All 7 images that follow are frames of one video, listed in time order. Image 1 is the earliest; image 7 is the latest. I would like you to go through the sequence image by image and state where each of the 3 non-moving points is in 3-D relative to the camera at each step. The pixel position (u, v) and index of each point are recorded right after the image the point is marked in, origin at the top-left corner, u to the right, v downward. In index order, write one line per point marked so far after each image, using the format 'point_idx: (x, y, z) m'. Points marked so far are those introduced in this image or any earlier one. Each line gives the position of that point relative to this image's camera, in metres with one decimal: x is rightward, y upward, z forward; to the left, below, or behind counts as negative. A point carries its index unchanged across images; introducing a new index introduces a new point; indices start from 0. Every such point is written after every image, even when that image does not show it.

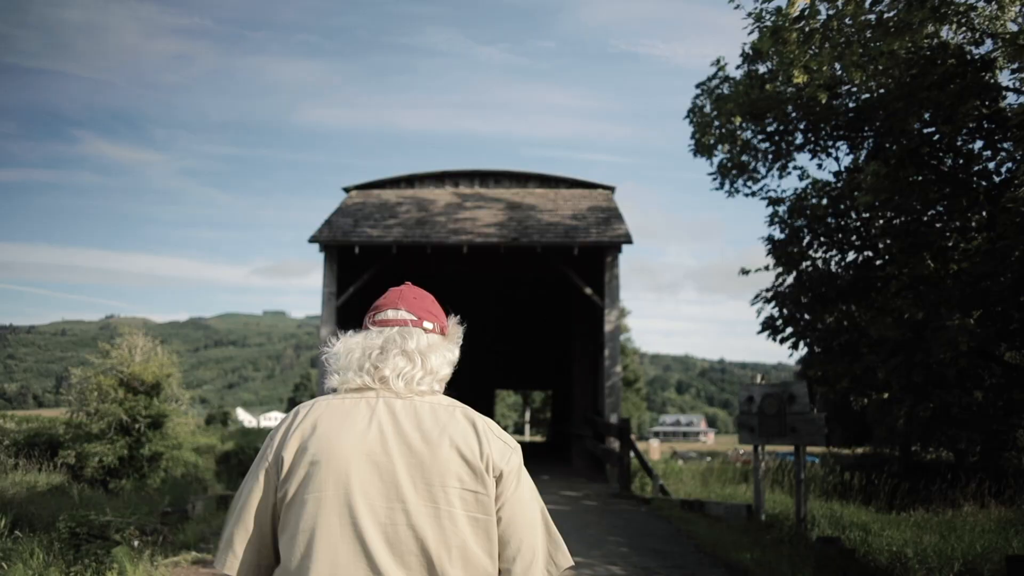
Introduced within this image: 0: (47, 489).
0: (-5.1, -2.2, +9.9) m
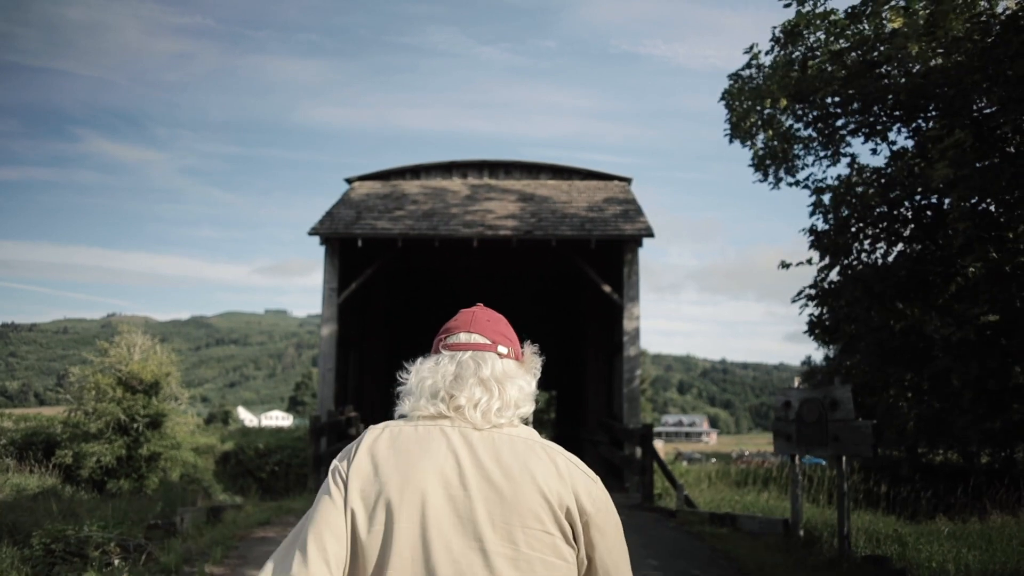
0: (-5.0, -2.2, +9.5) m
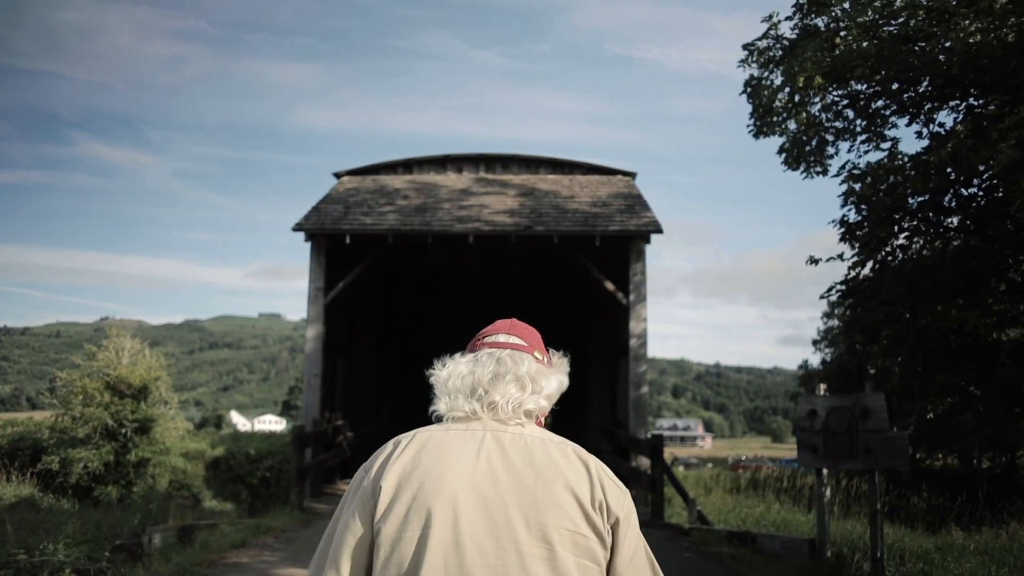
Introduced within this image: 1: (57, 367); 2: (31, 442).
0: (-5.1, -2.2, +9.1) m
1: (-9.1, -1.6, +17.6) m
2: (-9.8, -3.1, +18.1) m
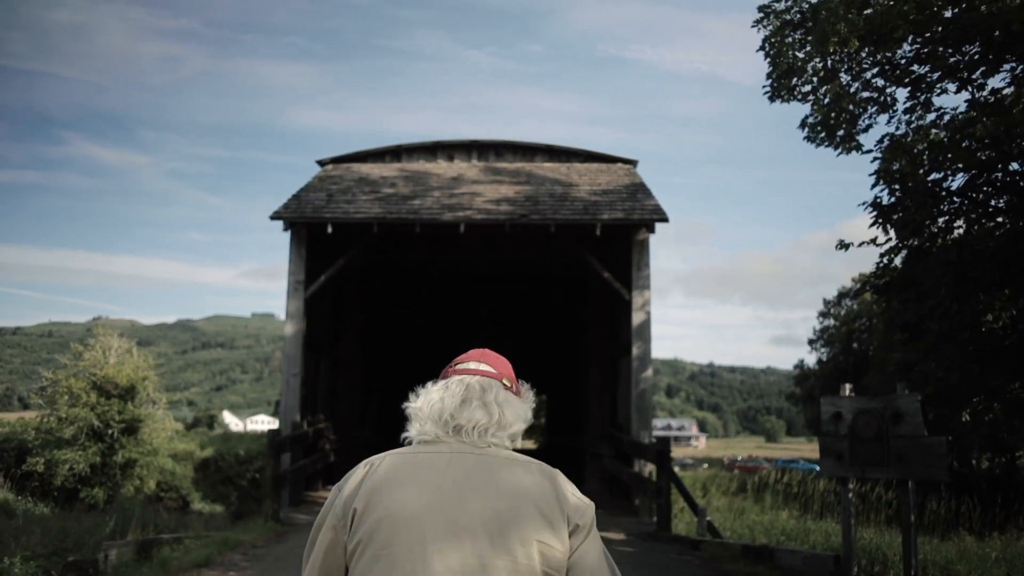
0: (-5.1, -2.2, +8.7) m
1: (-9.2, -1.5, +17.2) m
2: (-9.9, -3.1, +17.6) m
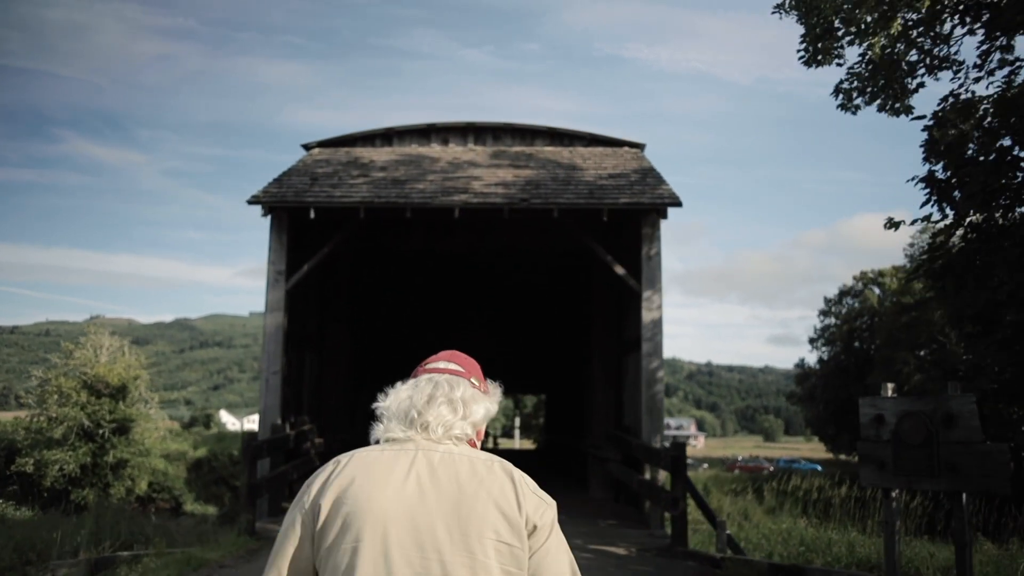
0: (-5.2, -2.1, +8.3) m
1: (-9.2, -1.4, +16.7) m
2: (-9.9, -3.0, +17.2) m
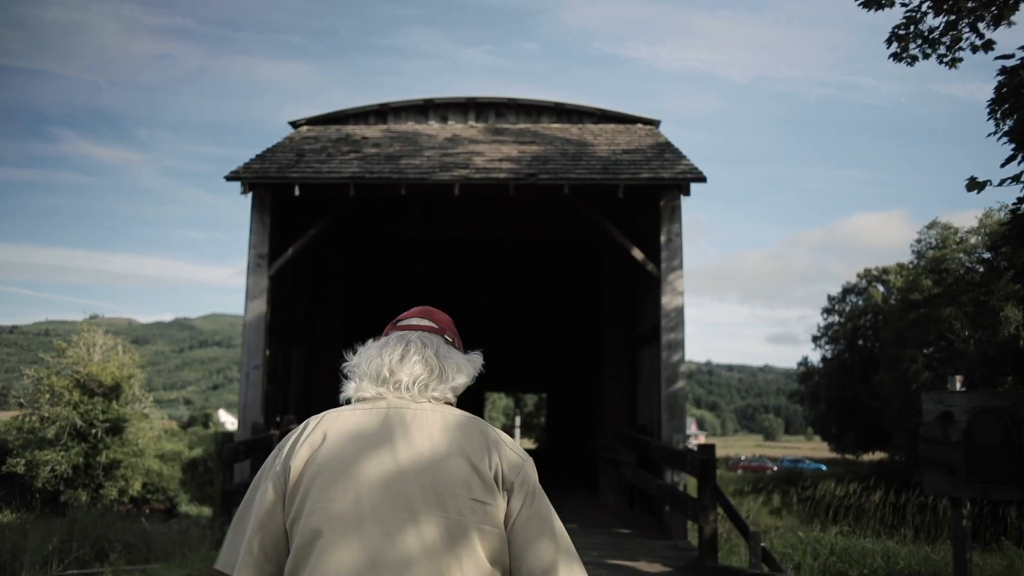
0: (-5.1, -2.0, +7.8) m
1: (-9.2, -1.4, +16.3) m
2: (-9.9, -2.9, +16.8) m
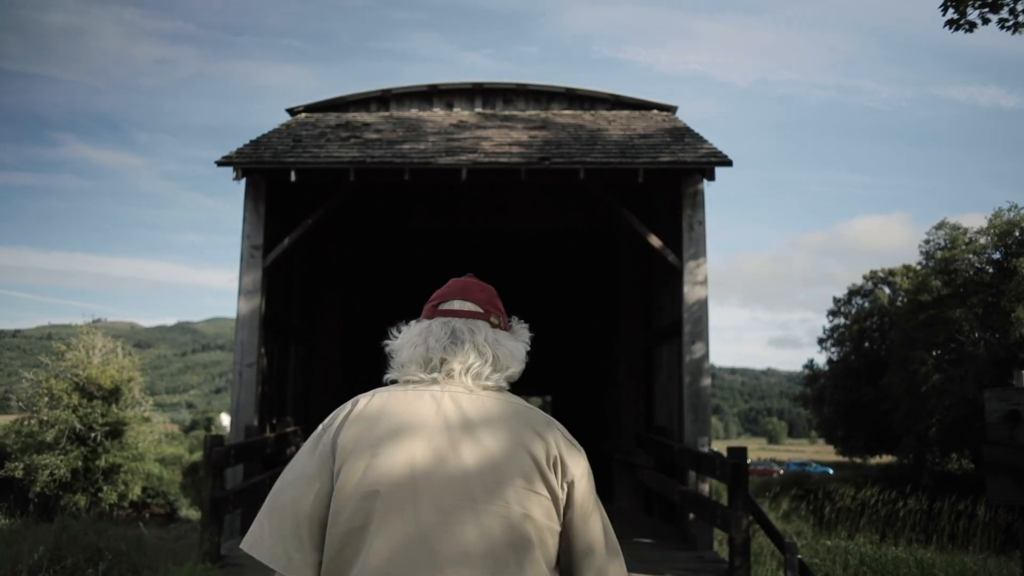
0: (-5.1, -2.0, +7.5) m
1: (-9.1, -1.4, +16.0) m
2: (-9.8, -3.0, +16.5) m
